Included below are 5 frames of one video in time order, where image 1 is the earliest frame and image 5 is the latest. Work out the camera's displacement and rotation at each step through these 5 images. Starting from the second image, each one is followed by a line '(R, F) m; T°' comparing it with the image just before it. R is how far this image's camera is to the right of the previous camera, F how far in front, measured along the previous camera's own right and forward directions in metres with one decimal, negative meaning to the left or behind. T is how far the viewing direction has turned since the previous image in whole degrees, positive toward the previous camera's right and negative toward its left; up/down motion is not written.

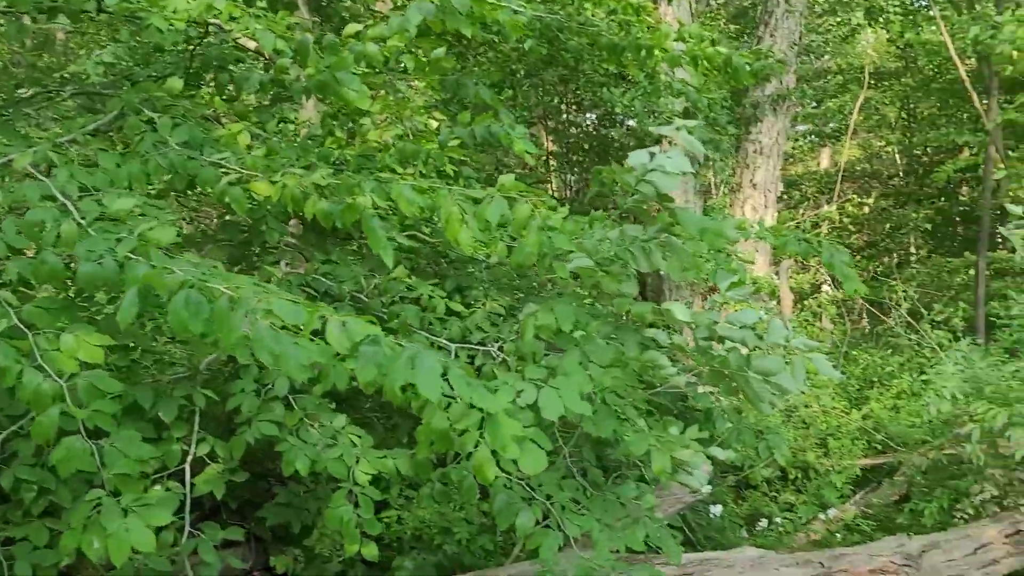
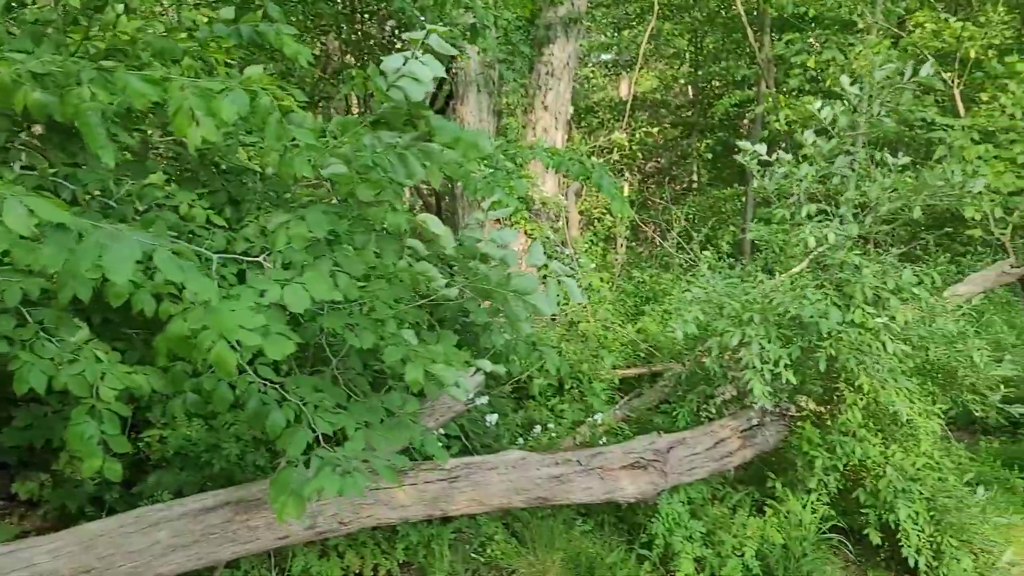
(+0.5, 0.0) m; +12°
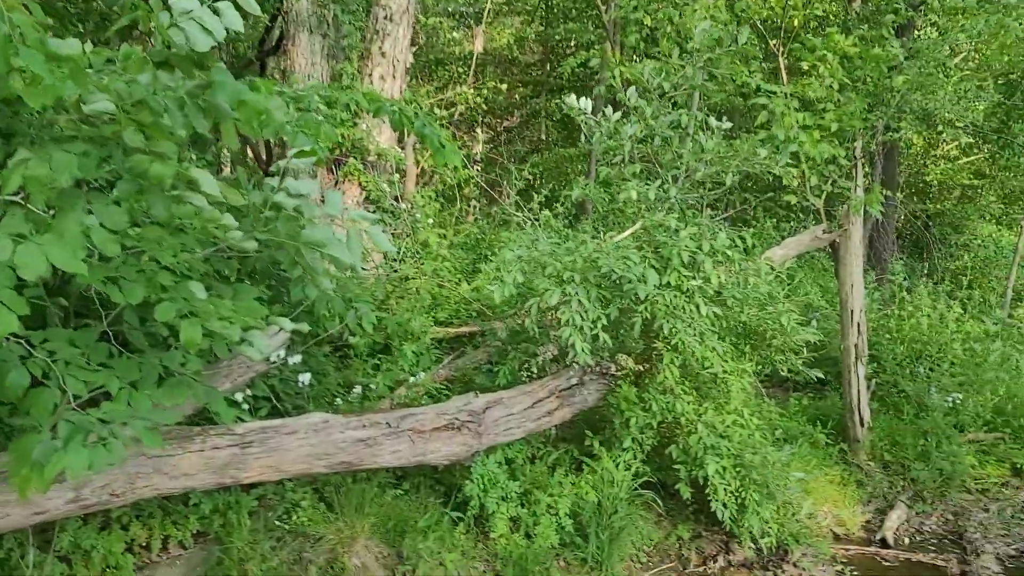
(+0.4, +0.2) m; +9°
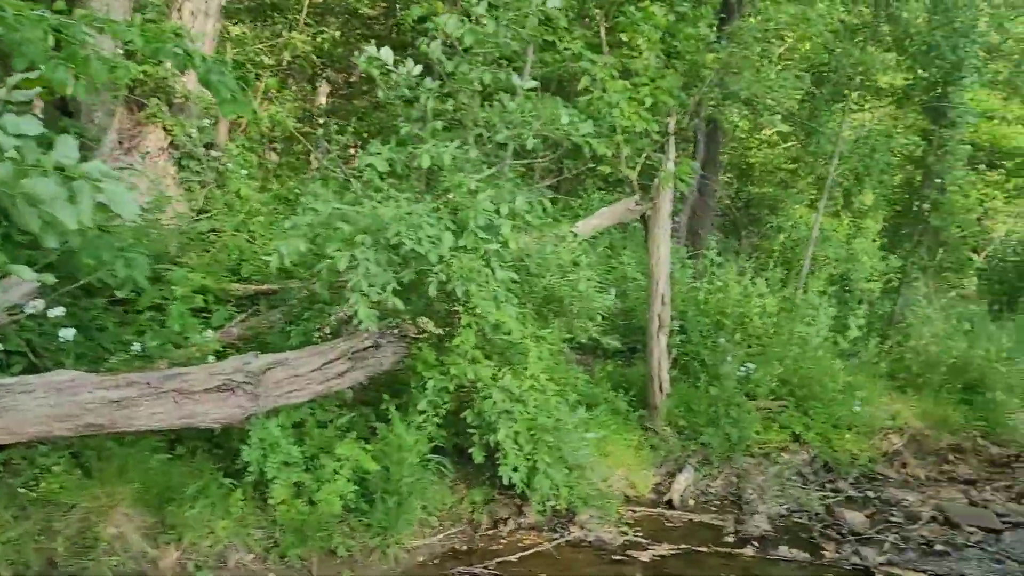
(+0.5, +0.1) m; +9°
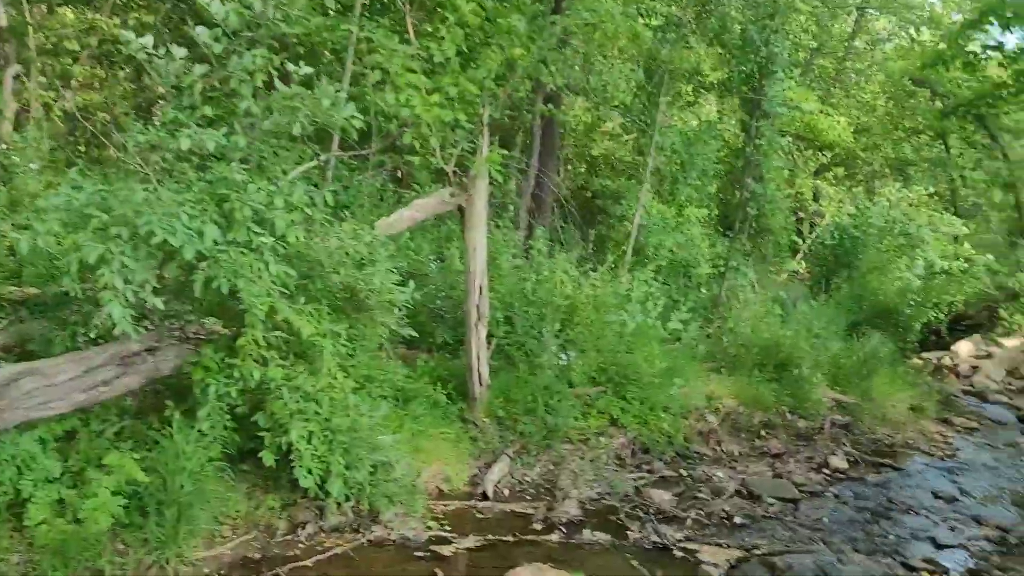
(+0.7, 0.0) m; +8°
